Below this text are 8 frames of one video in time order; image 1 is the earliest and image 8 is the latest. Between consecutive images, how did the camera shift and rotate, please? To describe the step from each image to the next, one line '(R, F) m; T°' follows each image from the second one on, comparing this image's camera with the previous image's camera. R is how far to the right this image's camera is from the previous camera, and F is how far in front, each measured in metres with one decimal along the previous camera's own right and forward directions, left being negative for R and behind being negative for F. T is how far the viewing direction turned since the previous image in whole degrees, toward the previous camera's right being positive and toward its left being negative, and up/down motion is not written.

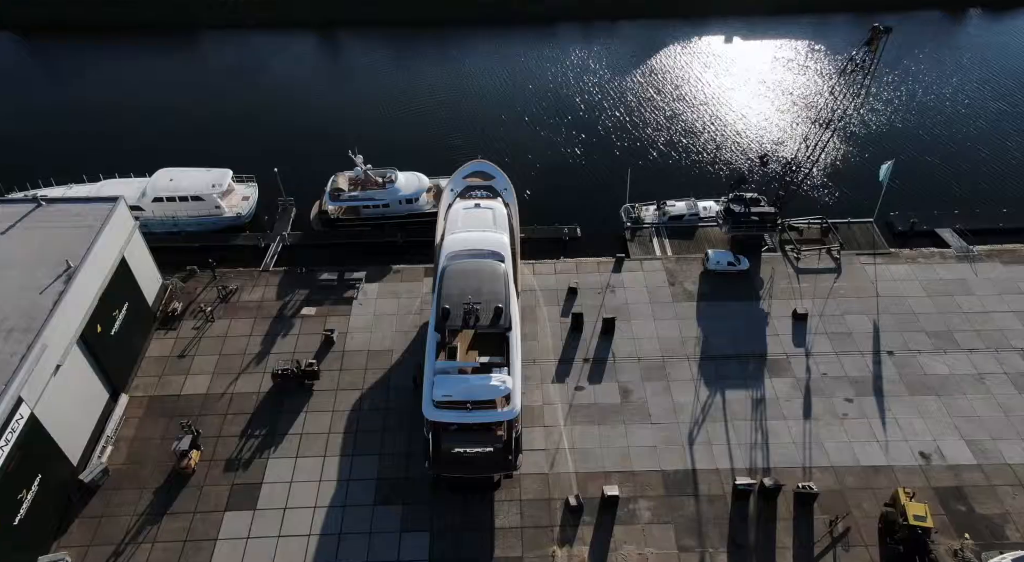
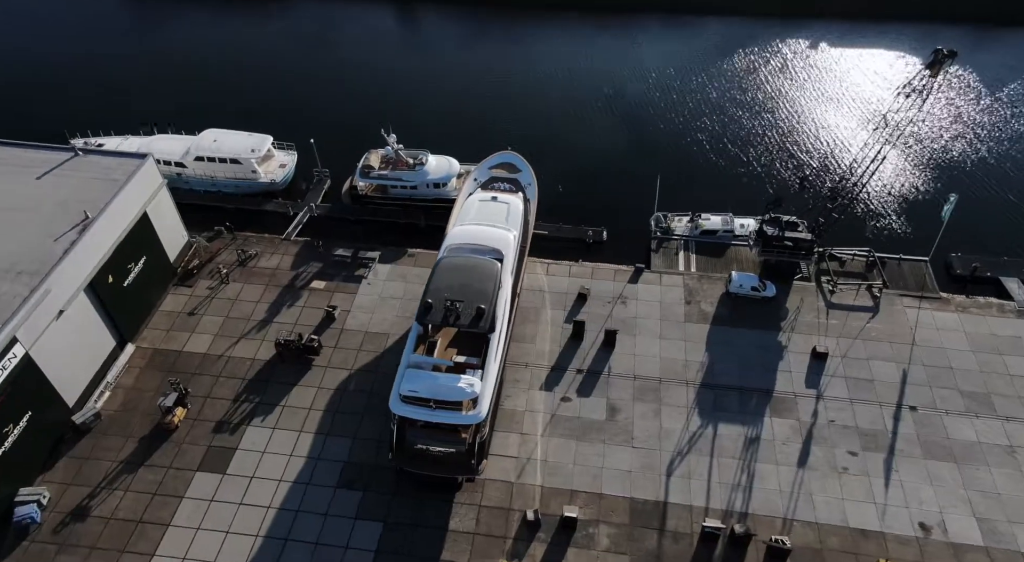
(+3.5, +0.9) m; -7°
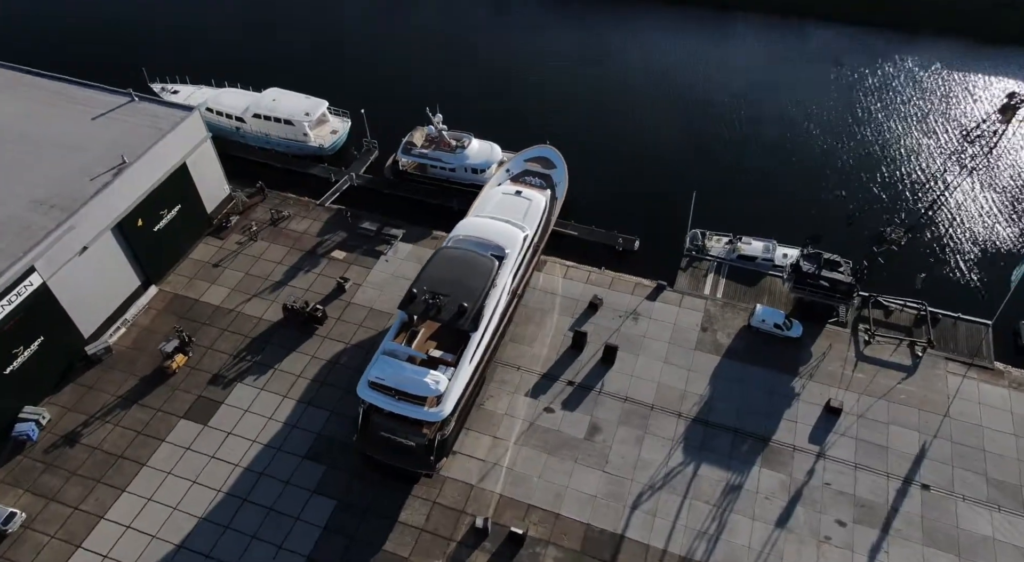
(+3.9, +1.0) m; -8°
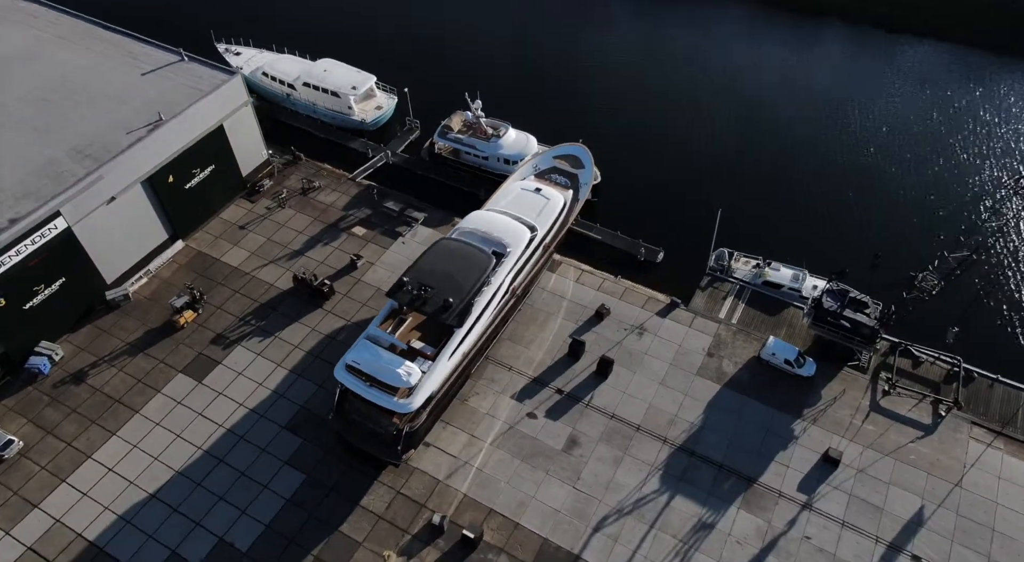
(+3.1, +0.8) m; -7°
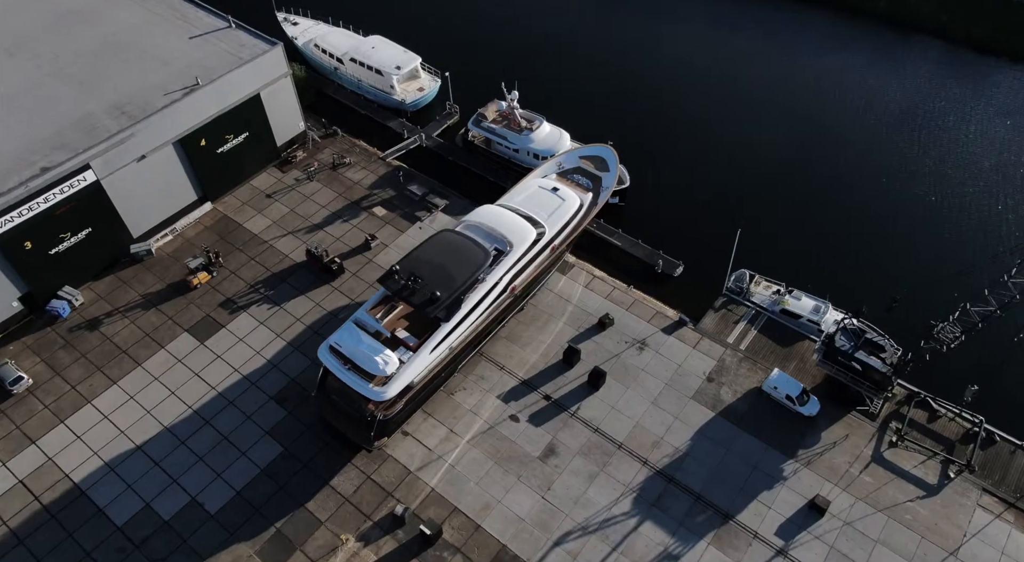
(+2.7, +0.6) m; -6°
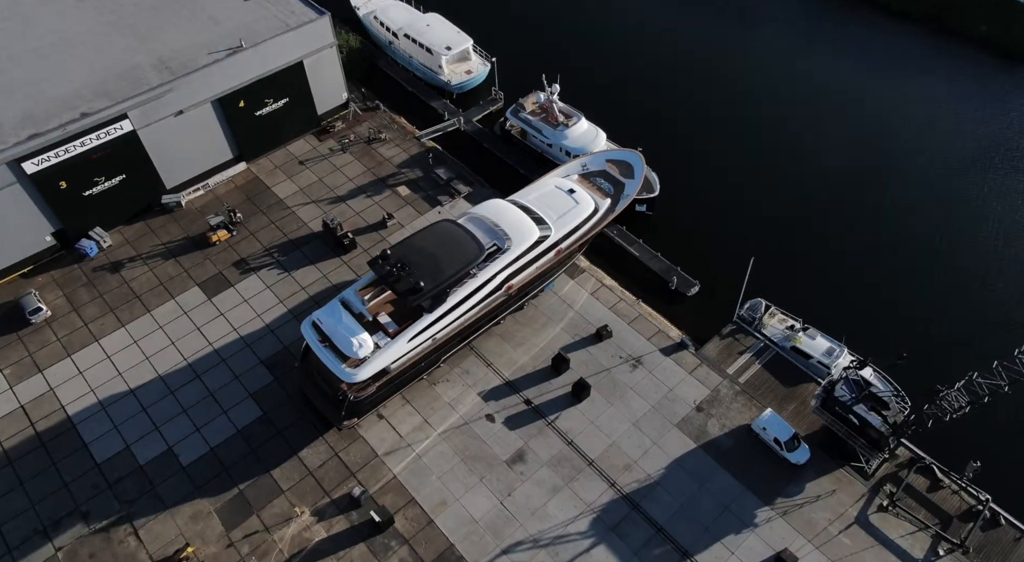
(+3.0, +0.7) m; -6°
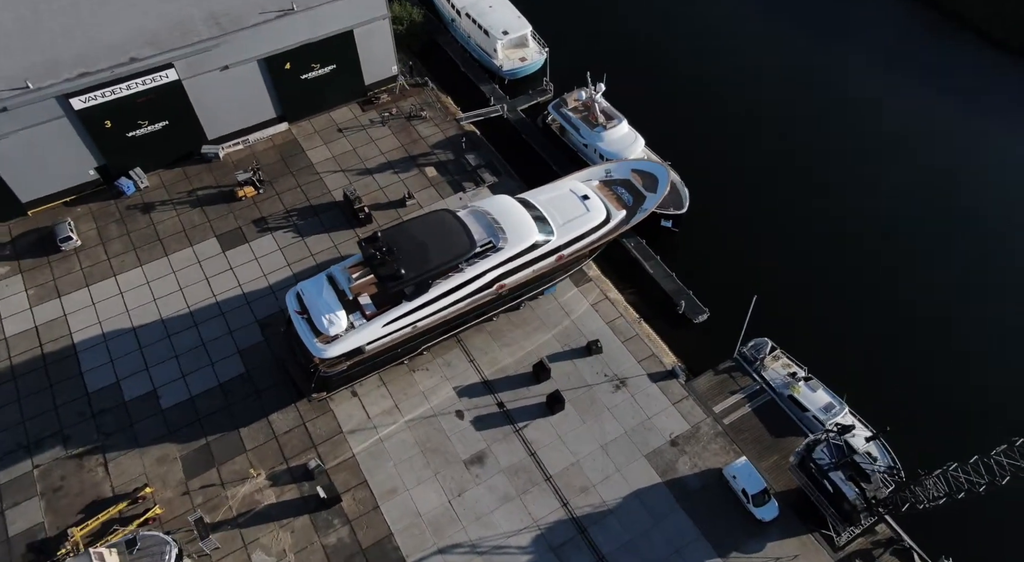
(+3.4, +0.8) m; -7°
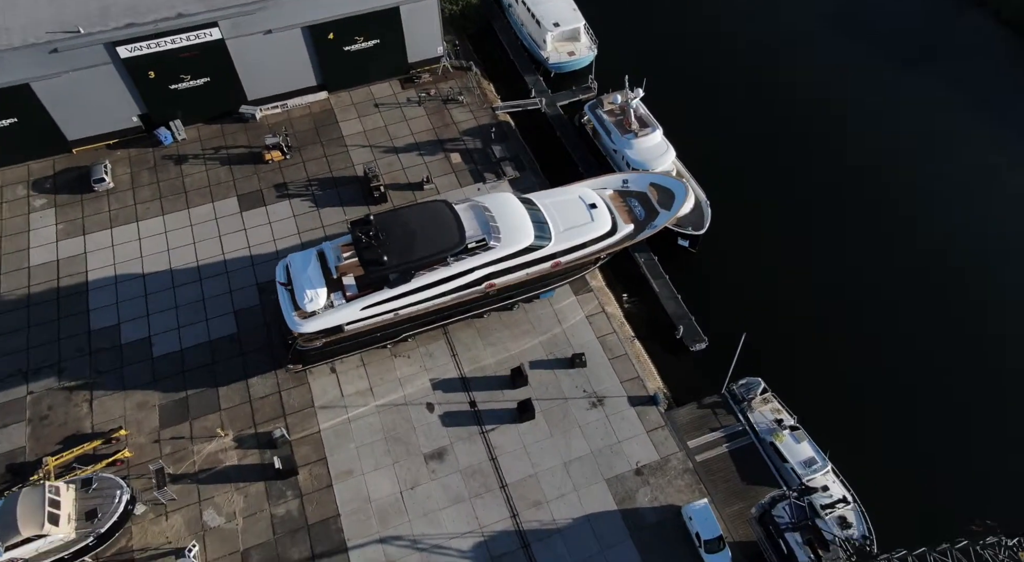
(+3.0, +0.7) m; -6°
